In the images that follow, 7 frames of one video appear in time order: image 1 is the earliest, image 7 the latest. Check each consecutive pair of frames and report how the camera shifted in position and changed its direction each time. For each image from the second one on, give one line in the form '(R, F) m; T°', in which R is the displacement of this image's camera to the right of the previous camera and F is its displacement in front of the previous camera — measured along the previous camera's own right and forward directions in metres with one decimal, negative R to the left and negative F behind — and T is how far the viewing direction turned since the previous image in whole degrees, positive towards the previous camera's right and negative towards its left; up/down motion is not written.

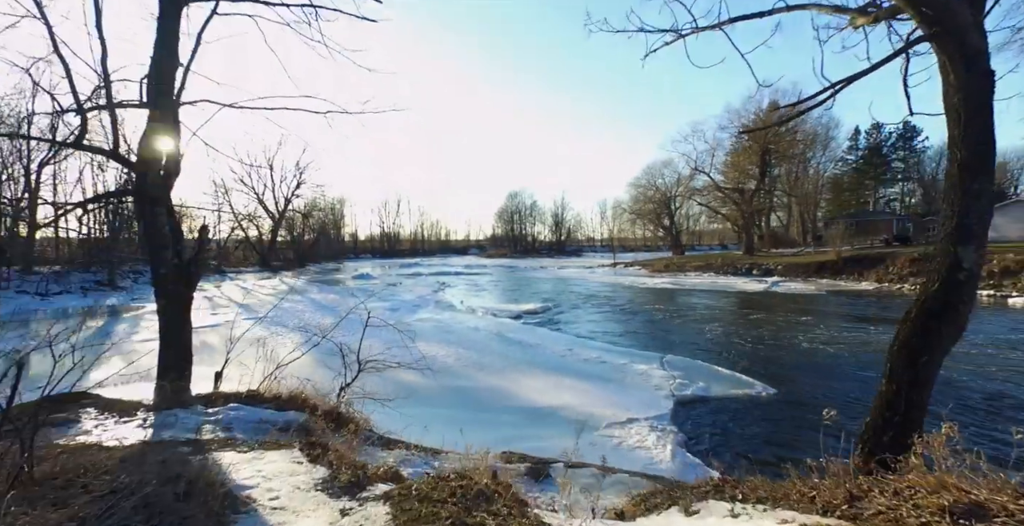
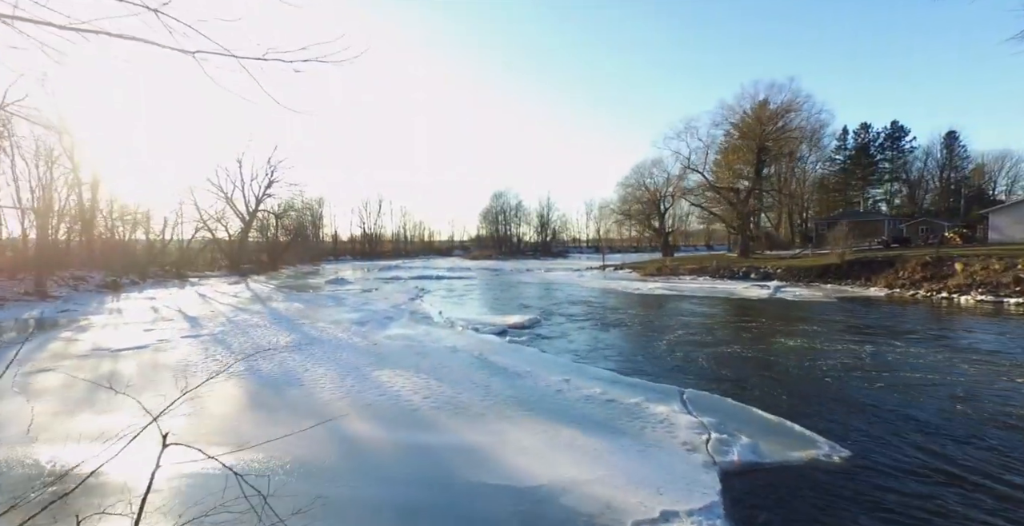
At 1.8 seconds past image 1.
(0.0, +1.6) m; +2°
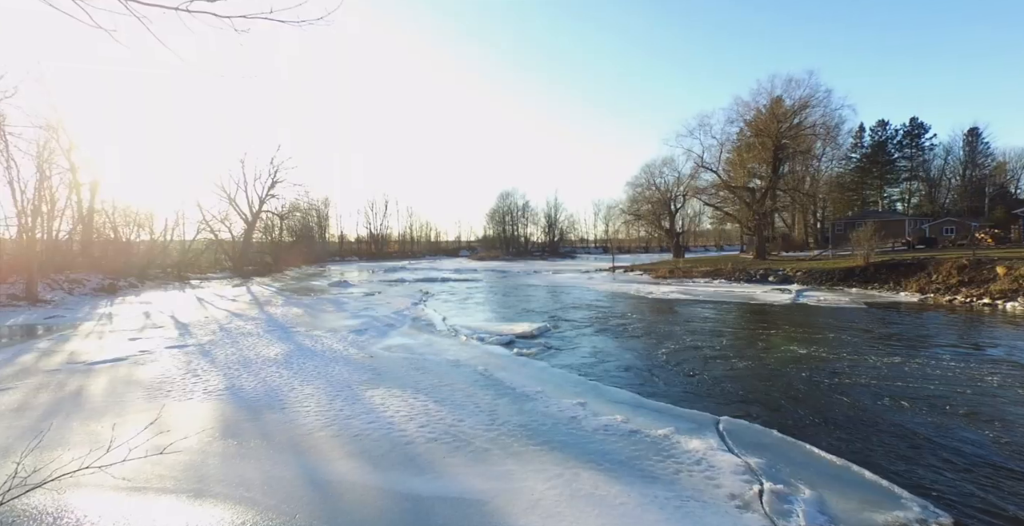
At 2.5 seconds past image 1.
(0.0, +0.8) m; -1°
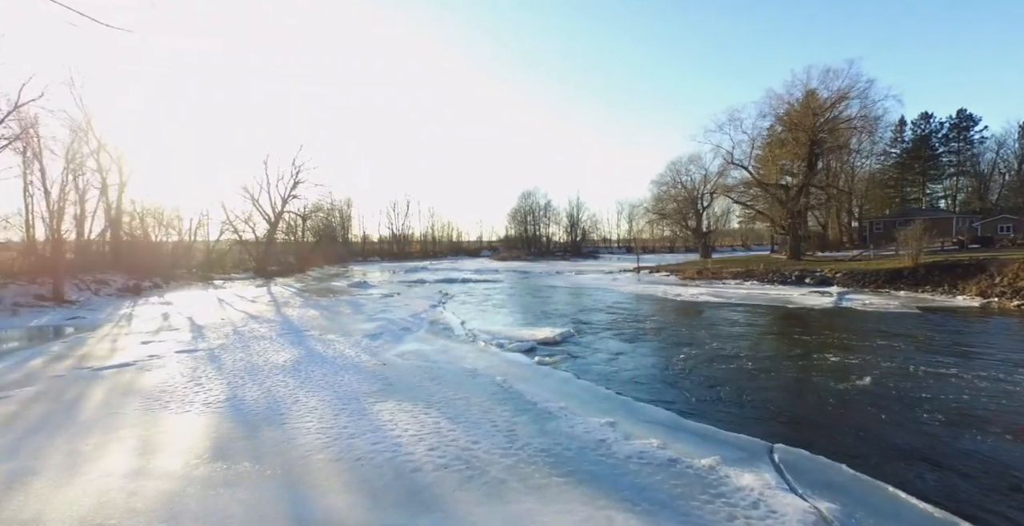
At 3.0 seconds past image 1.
(0.0, +0.6) m; -3°
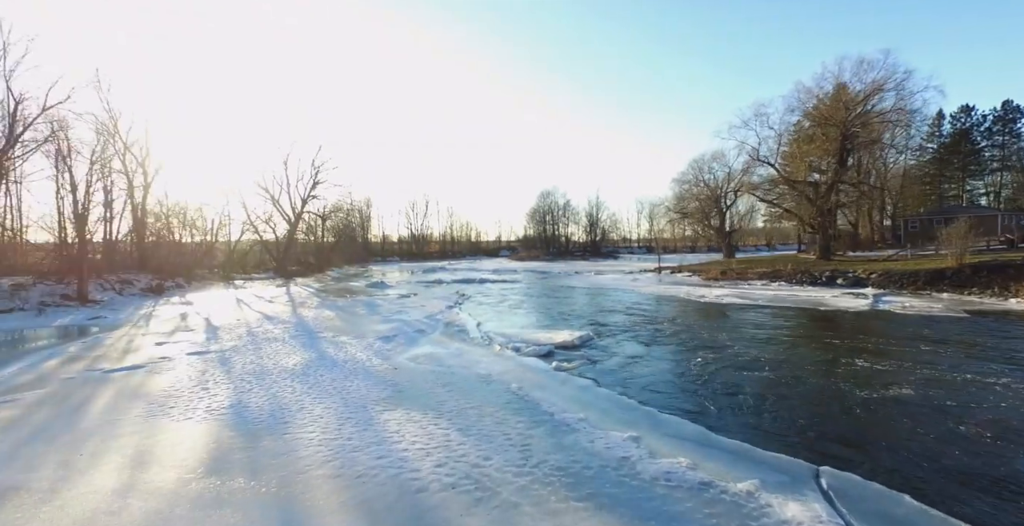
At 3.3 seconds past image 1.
(0.0, +0.4) m; -2°
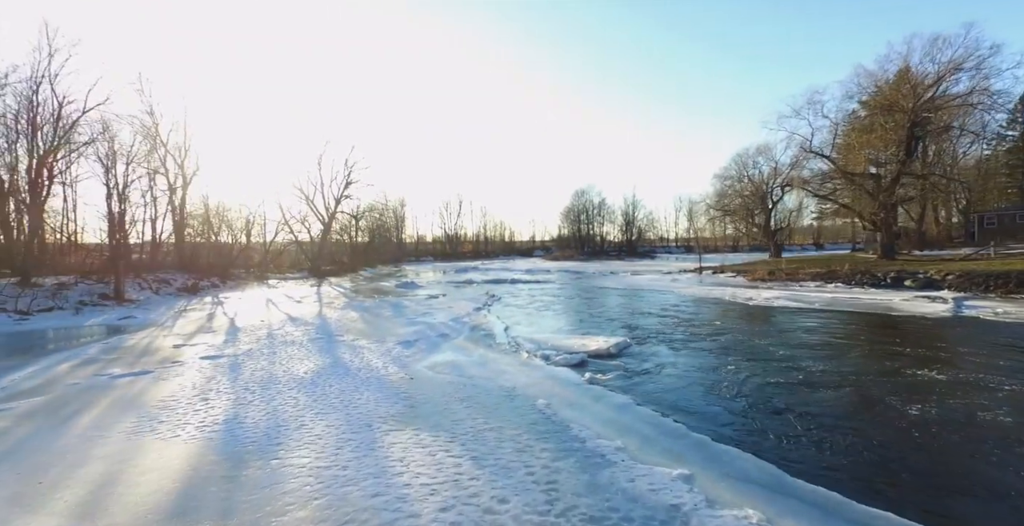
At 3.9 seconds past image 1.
(+0.1, +0.9) m; -4°
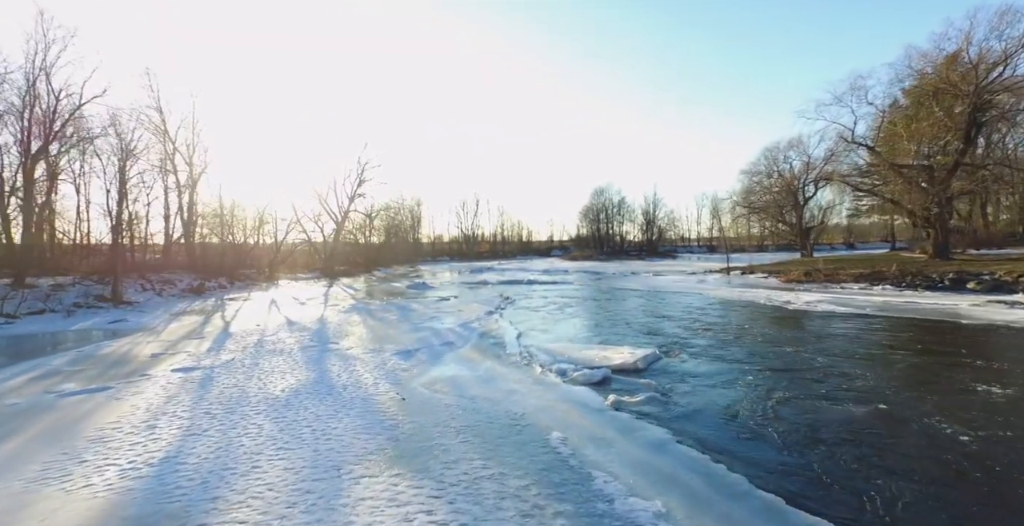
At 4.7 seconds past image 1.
(+0.1, +1.2) m; -2°
